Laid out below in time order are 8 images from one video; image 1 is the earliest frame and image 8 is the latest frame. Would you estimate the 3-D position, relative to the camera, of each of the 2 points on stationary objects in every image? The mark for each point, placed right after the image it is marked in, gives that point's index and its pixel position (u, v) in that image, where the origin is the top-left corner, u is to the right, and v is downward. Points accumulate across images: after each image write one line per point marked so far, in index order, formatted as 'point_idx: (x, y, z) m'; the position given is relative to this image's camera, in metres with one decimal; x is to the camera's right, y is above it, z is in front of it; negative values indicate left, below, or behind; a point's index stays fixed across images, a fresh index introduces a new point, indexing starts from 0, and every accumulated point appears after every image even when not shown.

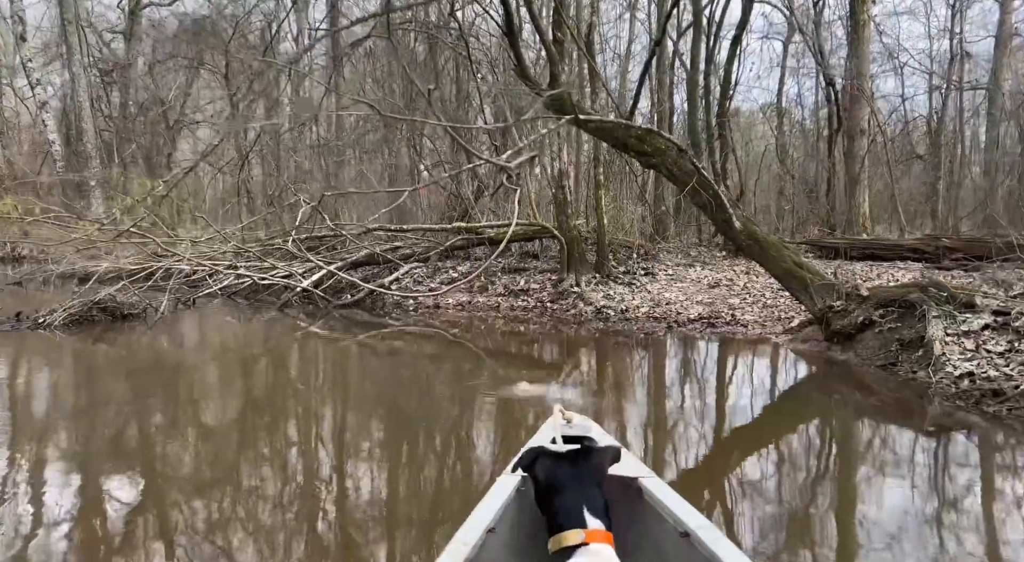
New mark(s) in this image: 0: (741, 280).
0: (+3.7, 0.0, +13.3) m
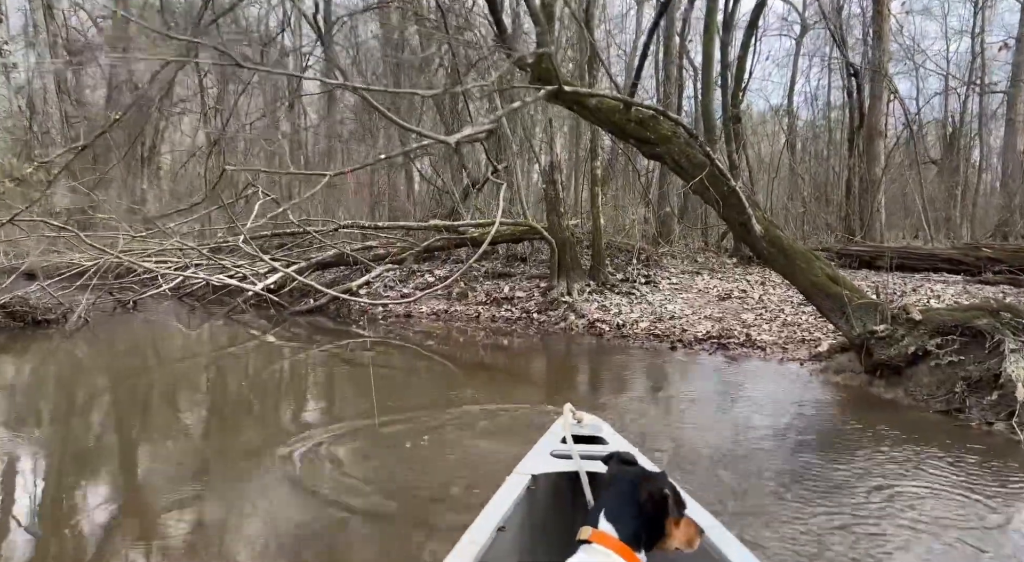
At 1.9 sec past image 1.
0: (+3.5, -0.2, +11.9) m
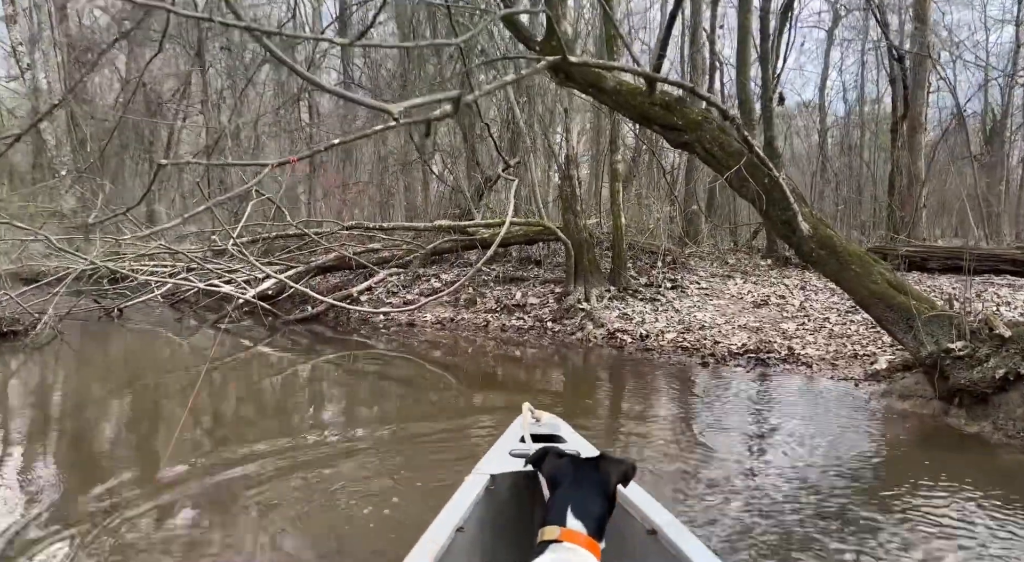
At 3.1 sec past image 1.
0: (+3.7, -0.2, +10.8) m
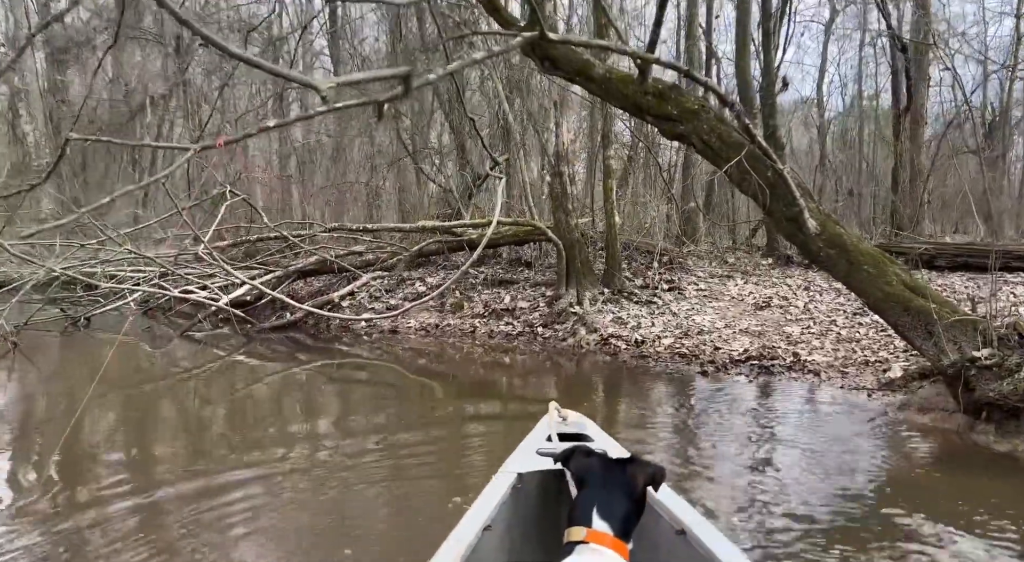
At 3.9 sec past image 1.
0: (+3.6, -0.2, +10.3) m
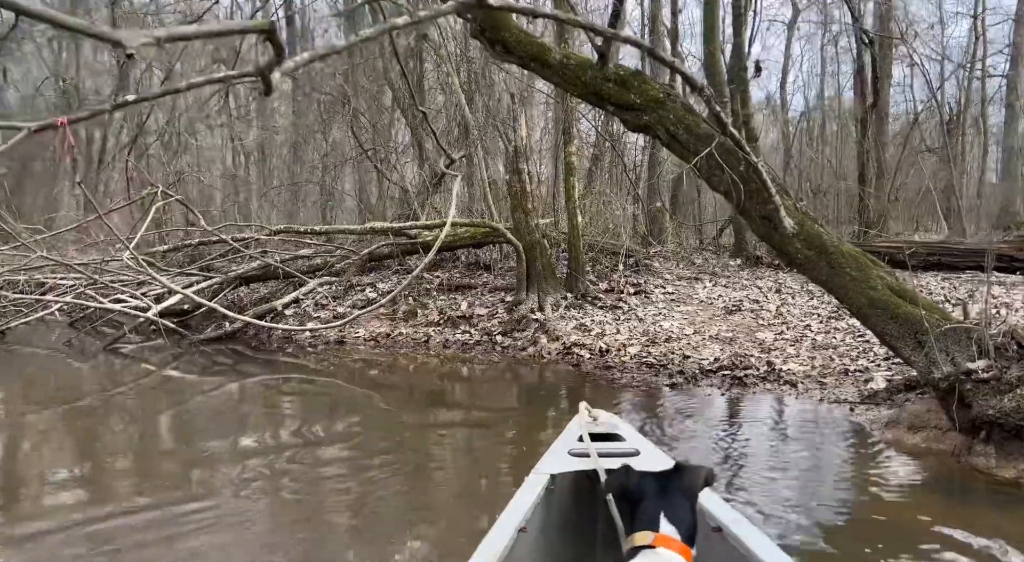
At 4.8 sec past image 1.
0: (+3.1, -0.2, +9.9) m
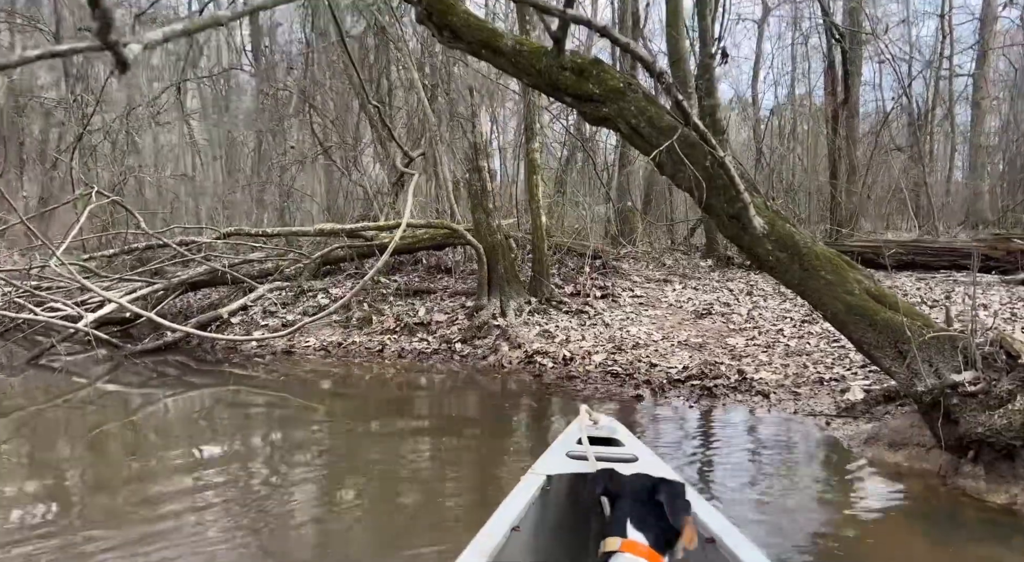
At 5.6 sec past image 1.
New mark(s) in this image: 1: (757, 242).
0: (+2.6, -0.3, +9.6) m
1: (+1.9, +0.3, +6.1) m
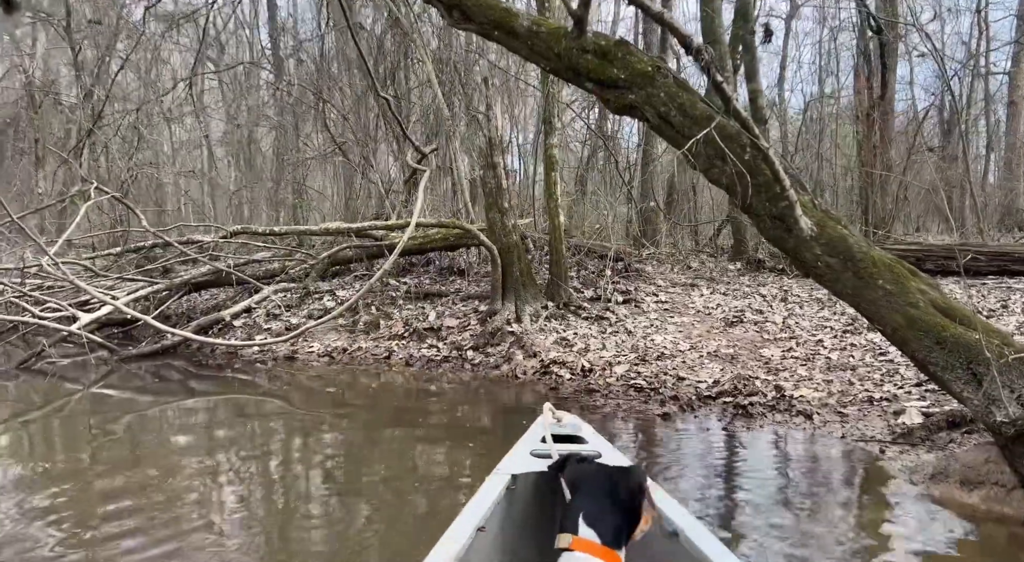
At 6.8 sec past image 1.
0: (+2.8, -0.3, +9.0) m
1: (+2.0, +0.2, +5.6) m
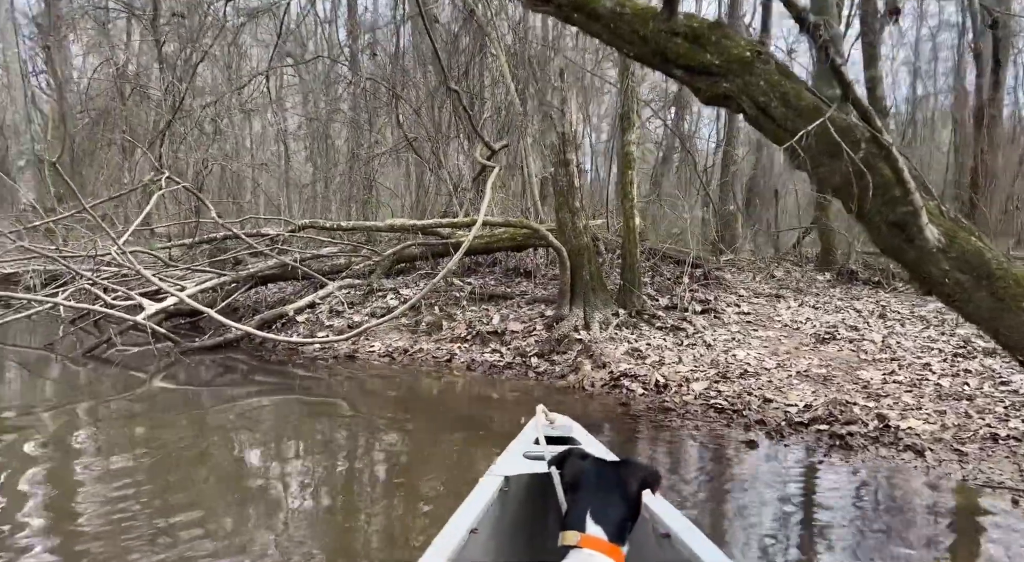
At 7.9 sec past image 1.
0: (+3.5, -0.5, +8.3) m
1: (+2.4, +0.1, +4.9) m
